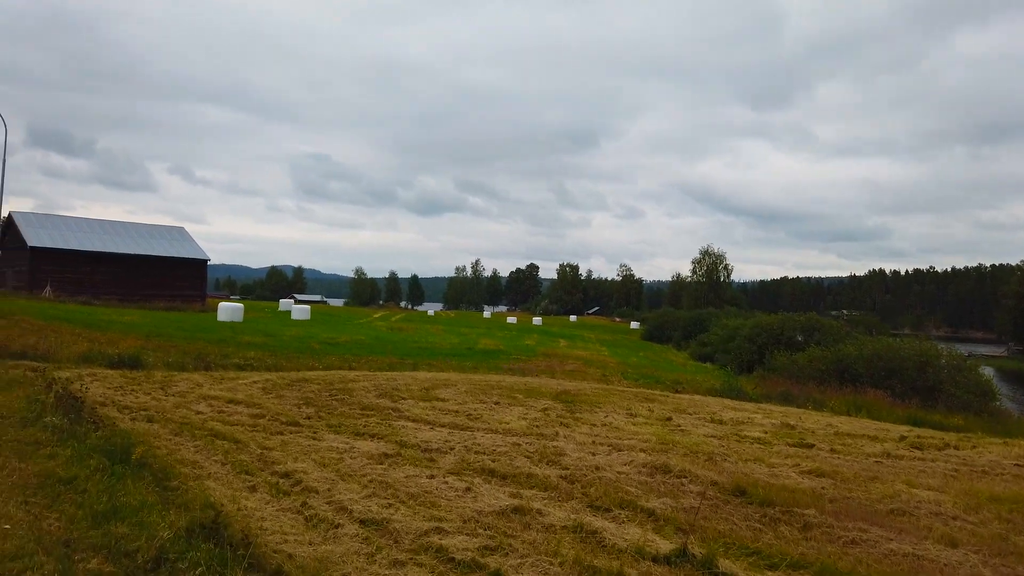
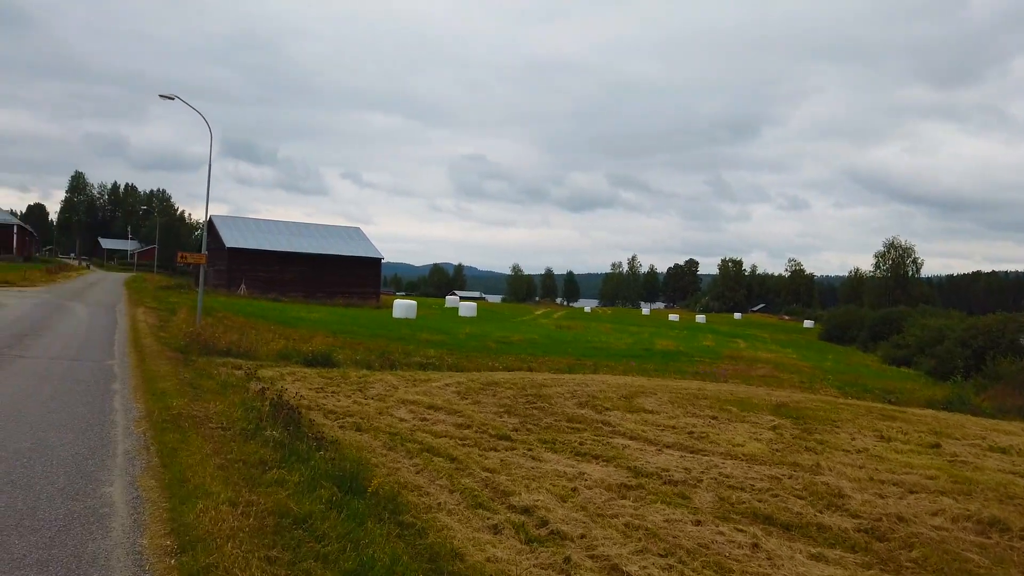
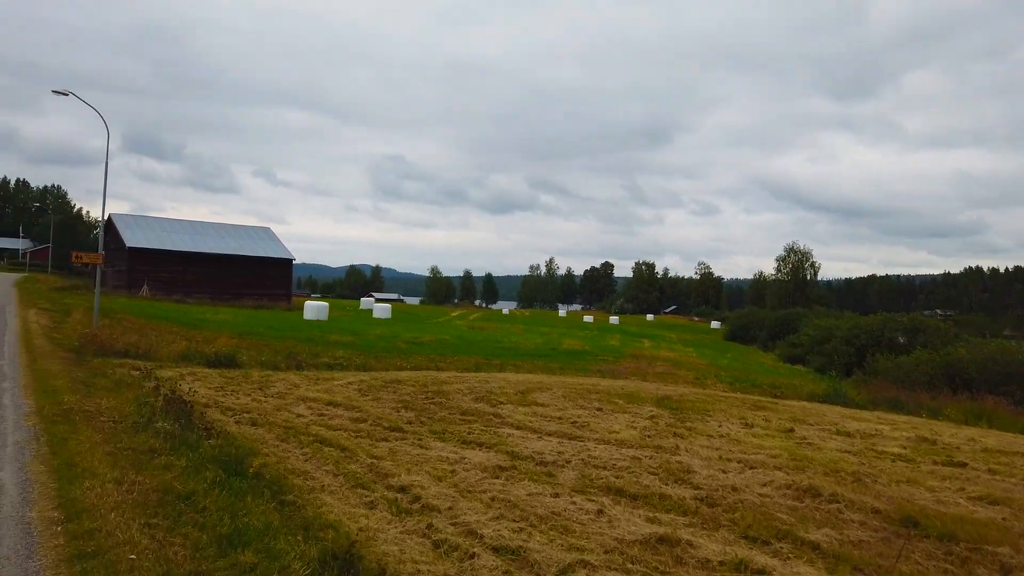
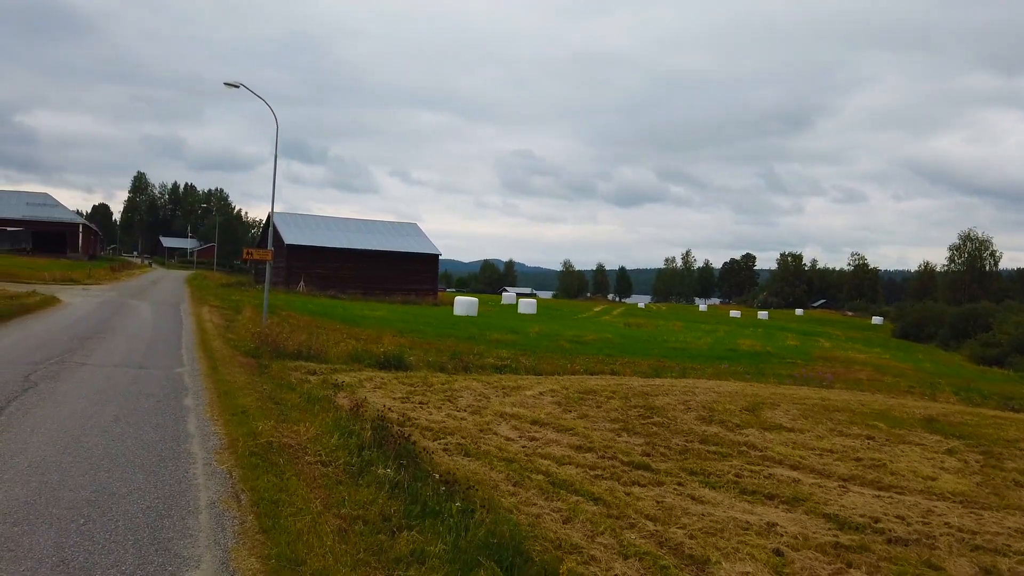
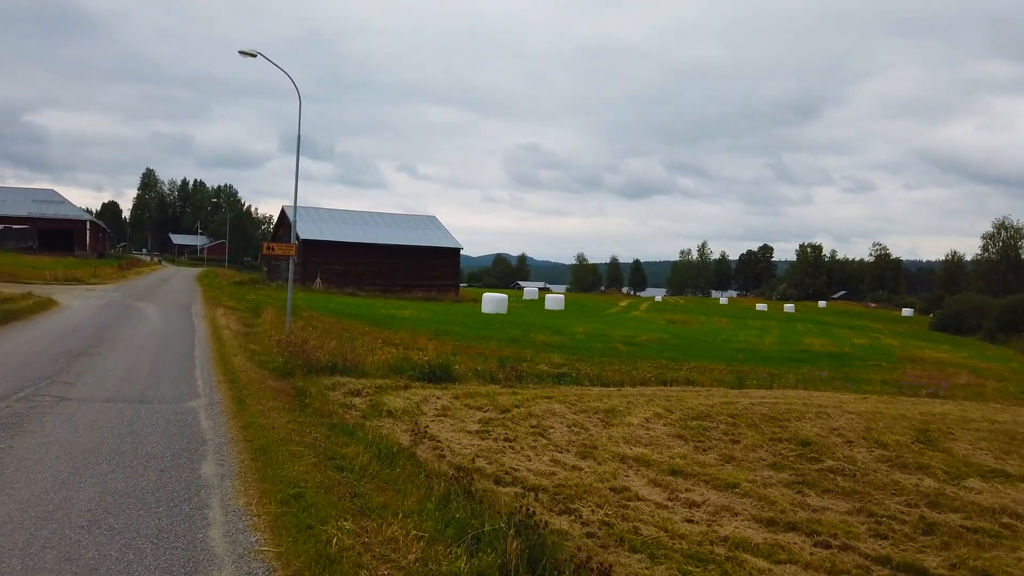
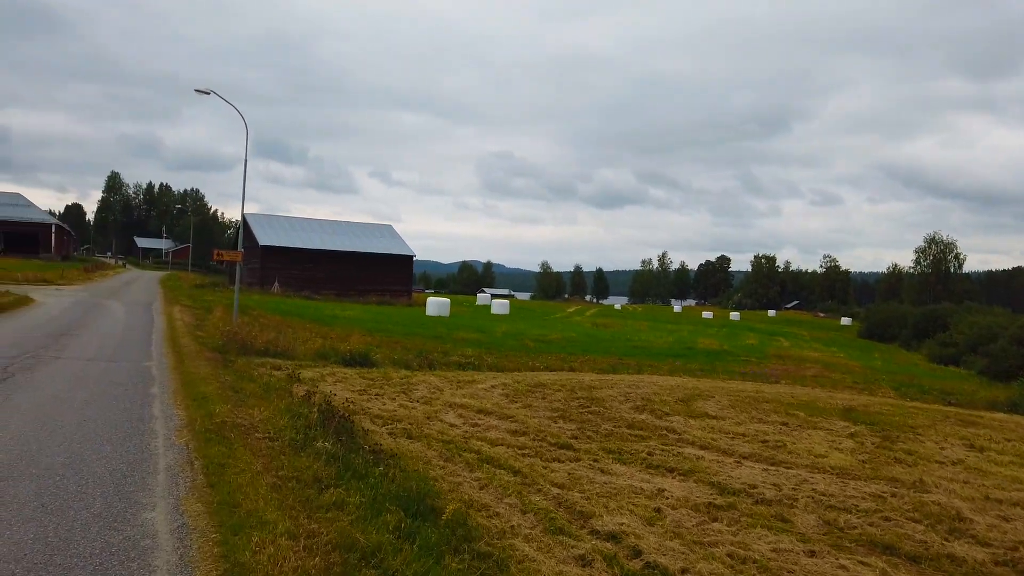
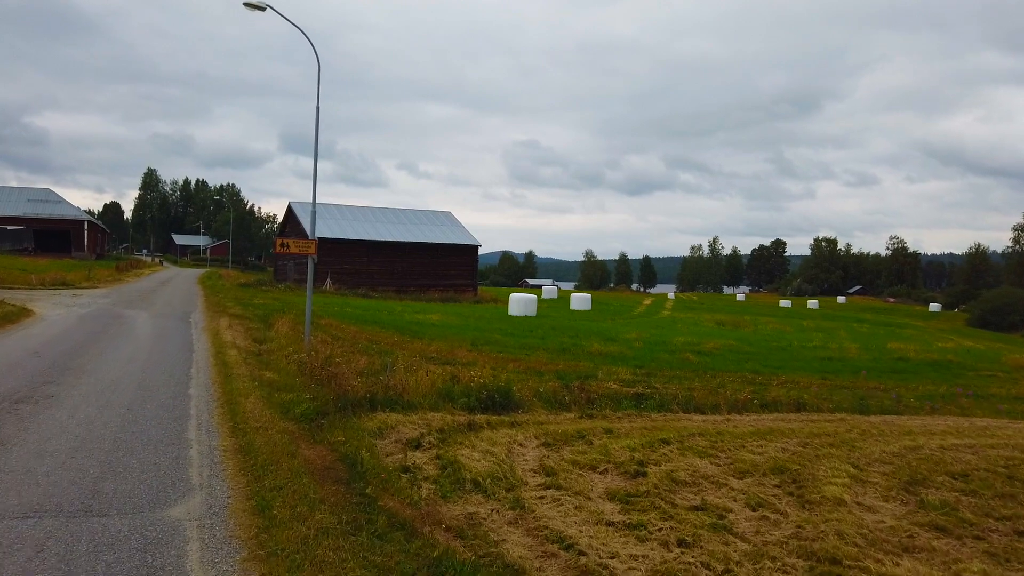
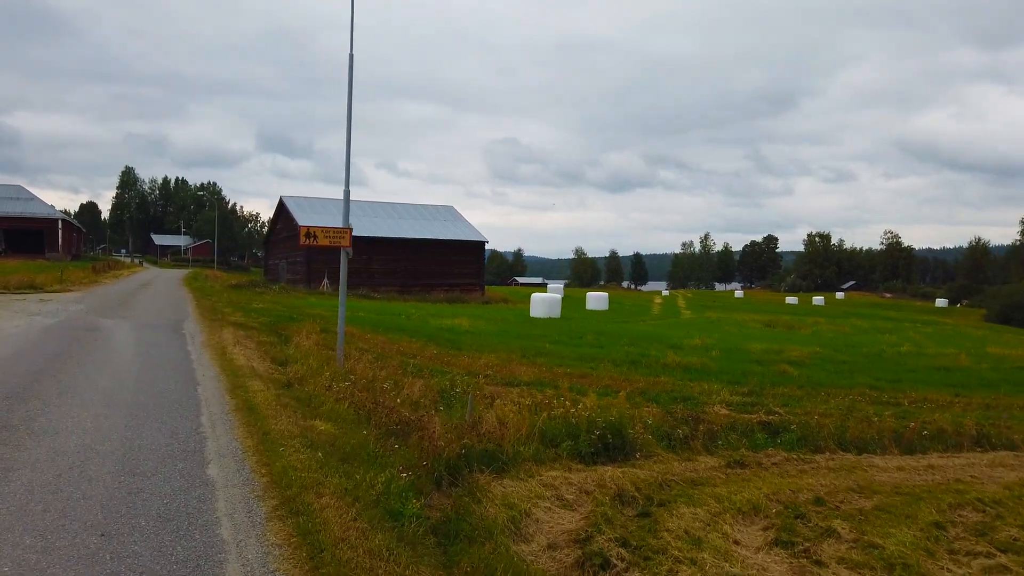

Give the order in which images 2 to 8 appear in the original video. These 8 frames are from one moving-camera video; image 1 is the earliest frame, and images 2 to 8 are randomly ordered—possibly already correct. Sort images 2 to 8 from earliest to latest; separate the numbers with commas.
3, 2, 6, 4, 5, 7, 8
